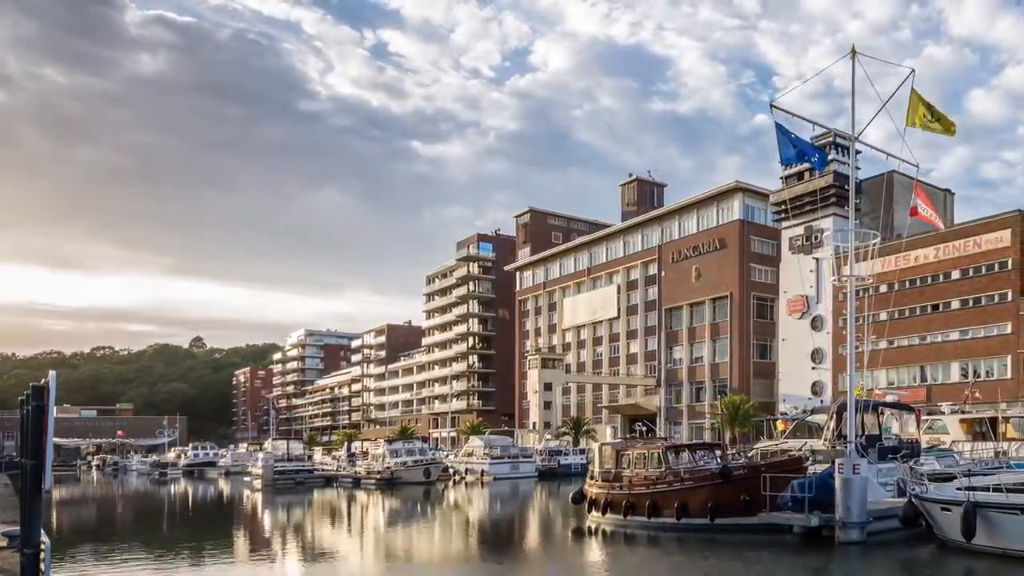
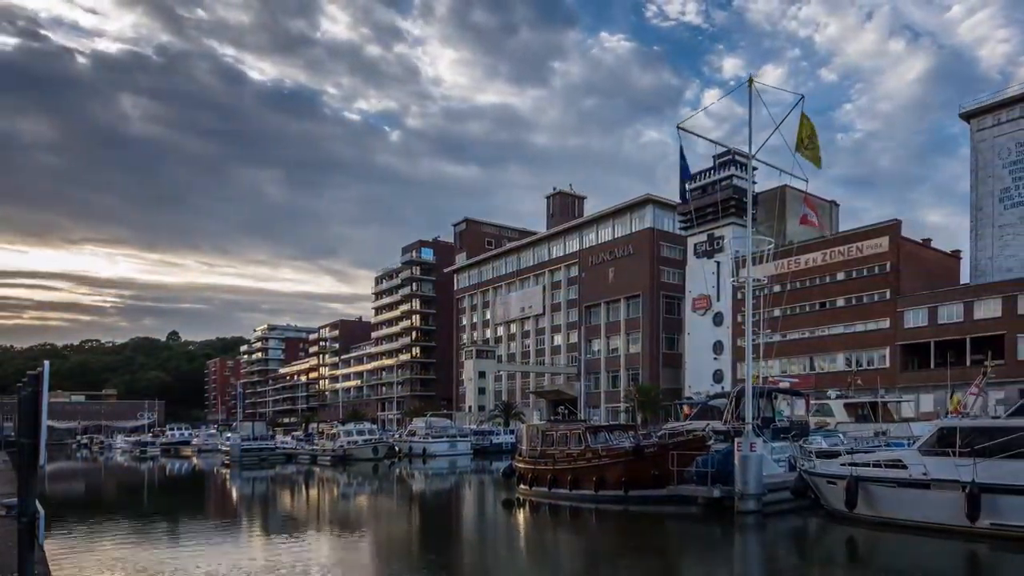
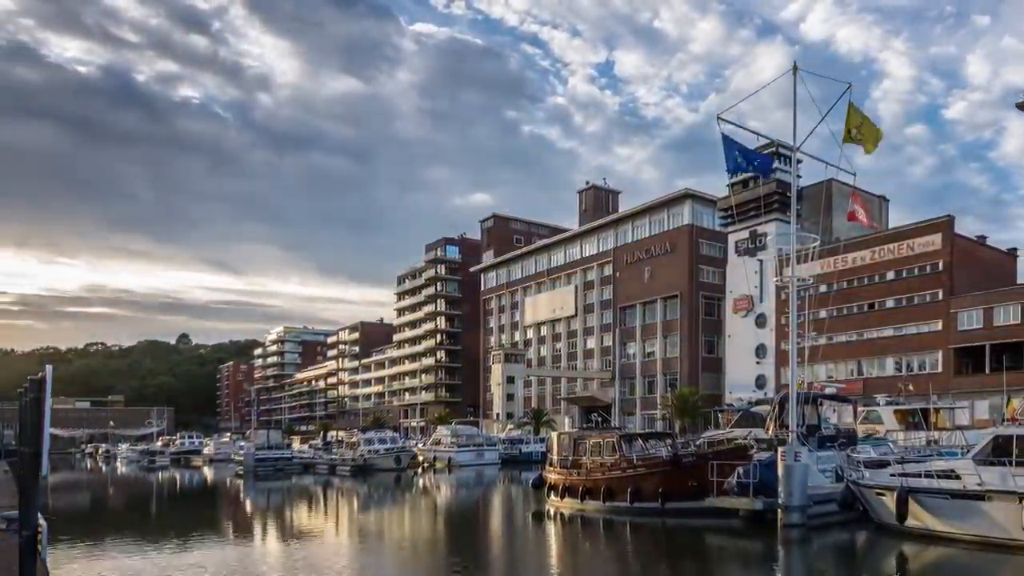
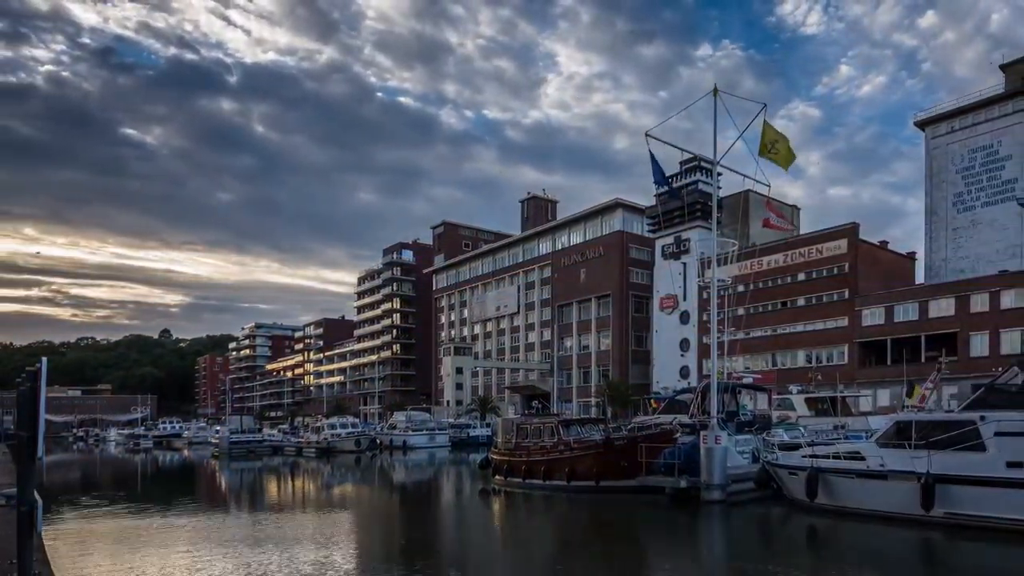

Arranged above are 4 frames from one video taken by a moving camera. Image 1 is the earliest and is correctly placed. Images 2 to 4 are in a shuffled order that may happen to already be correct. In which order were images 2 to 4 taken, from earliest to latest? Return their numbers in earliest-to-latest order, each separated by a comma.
3, 2, 4
